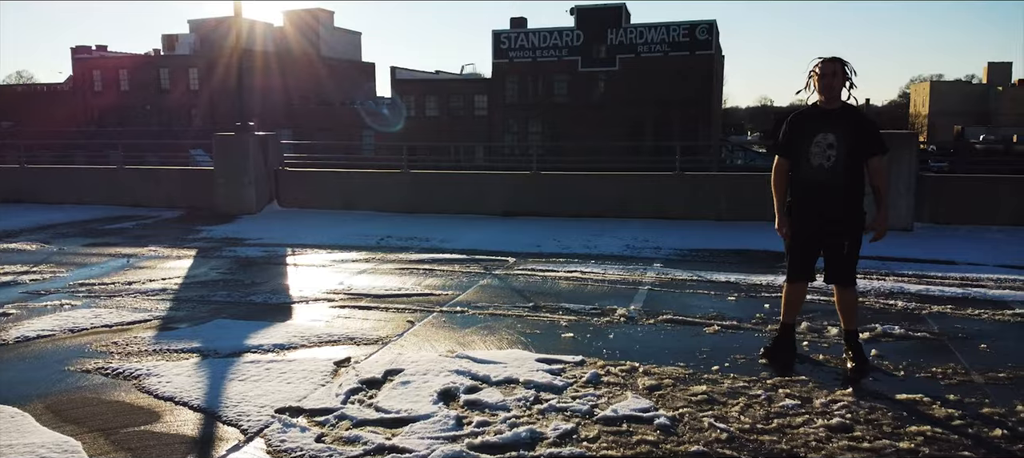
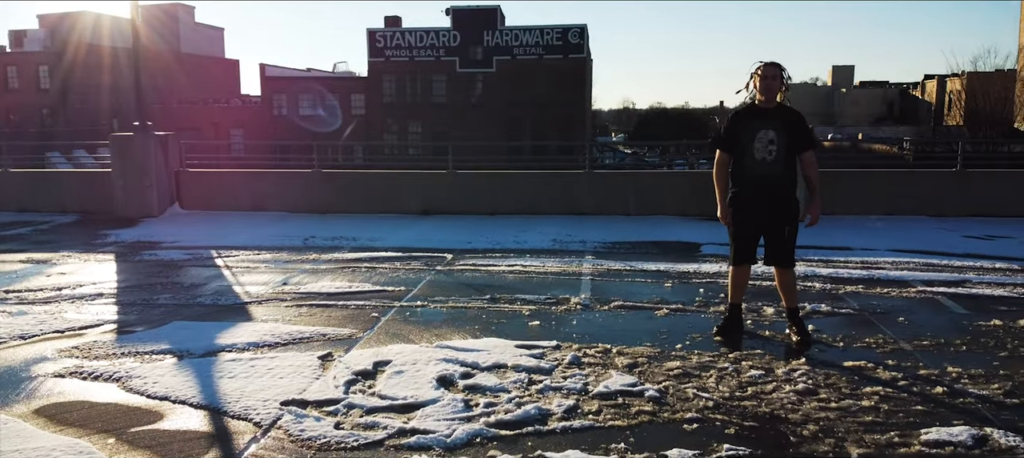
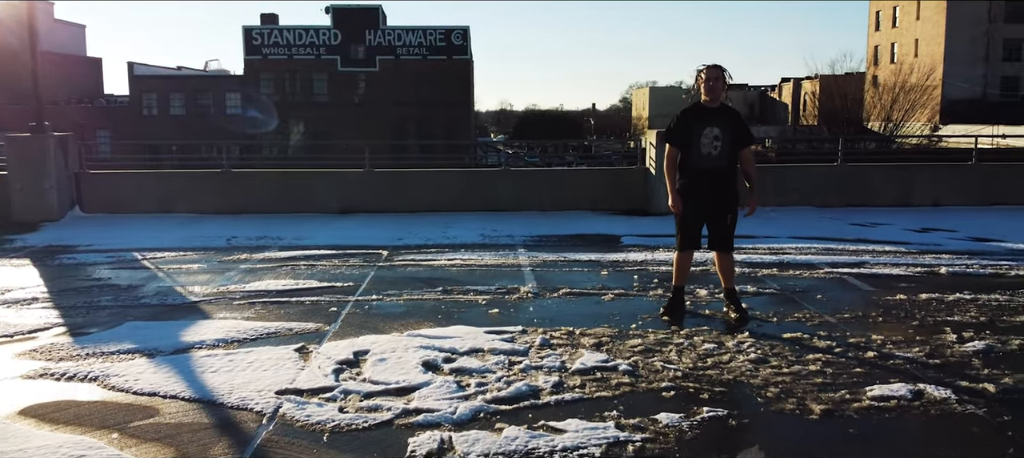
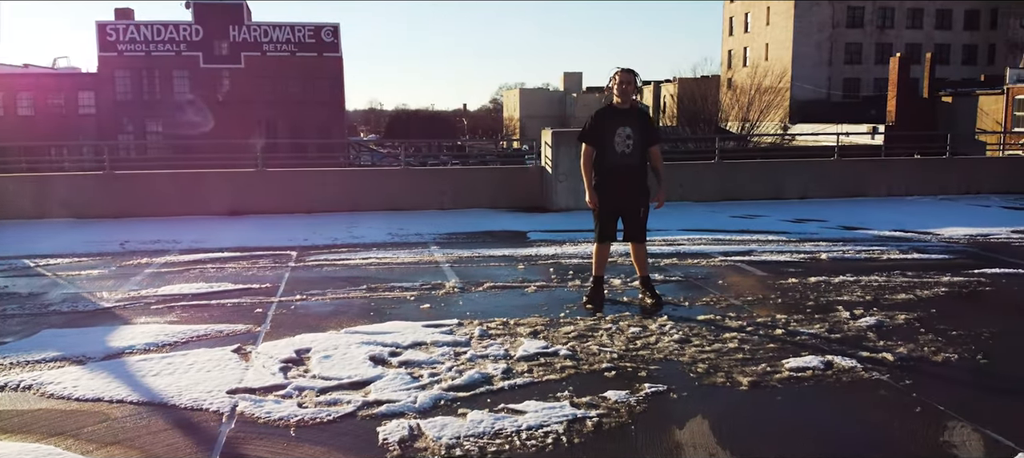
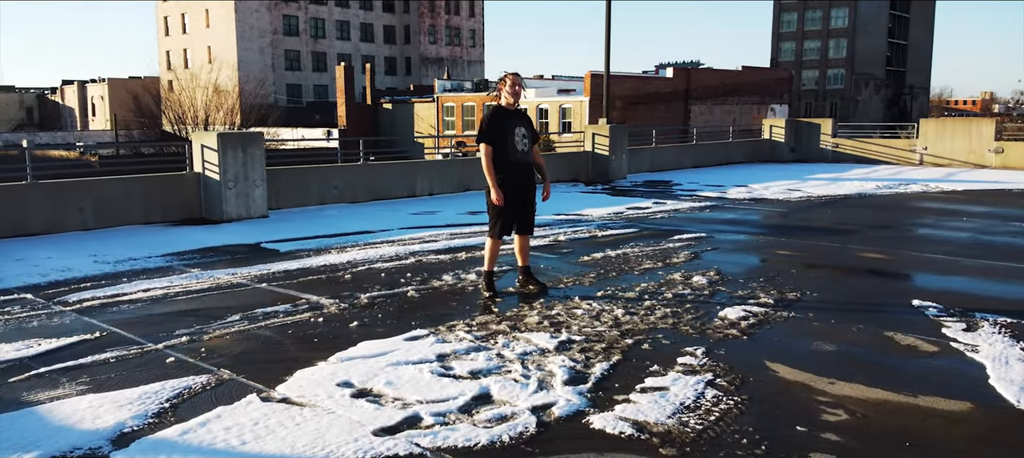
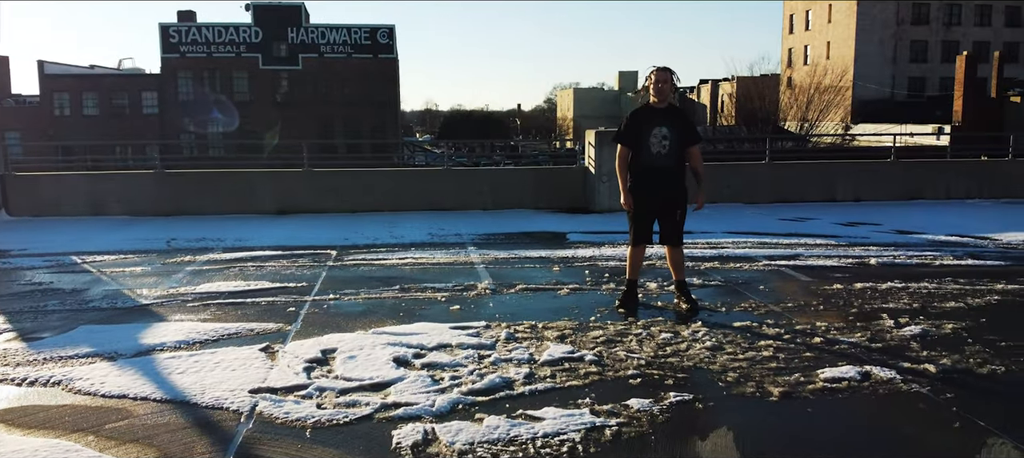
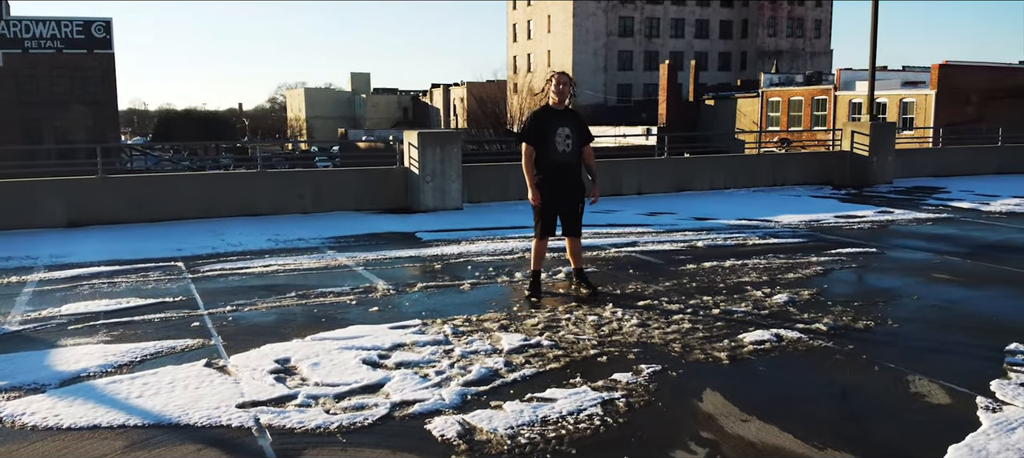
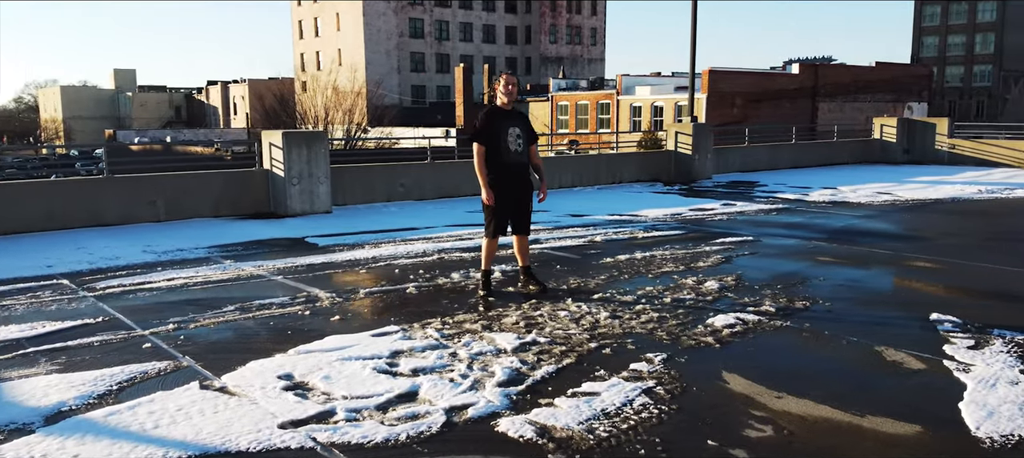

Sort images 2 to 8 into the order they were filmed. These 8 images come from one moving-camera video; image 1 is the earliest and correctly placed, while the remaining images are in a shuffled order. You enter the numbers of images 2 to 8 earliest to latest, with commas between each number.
2, 3, 6, 4, 7, 8, 5
